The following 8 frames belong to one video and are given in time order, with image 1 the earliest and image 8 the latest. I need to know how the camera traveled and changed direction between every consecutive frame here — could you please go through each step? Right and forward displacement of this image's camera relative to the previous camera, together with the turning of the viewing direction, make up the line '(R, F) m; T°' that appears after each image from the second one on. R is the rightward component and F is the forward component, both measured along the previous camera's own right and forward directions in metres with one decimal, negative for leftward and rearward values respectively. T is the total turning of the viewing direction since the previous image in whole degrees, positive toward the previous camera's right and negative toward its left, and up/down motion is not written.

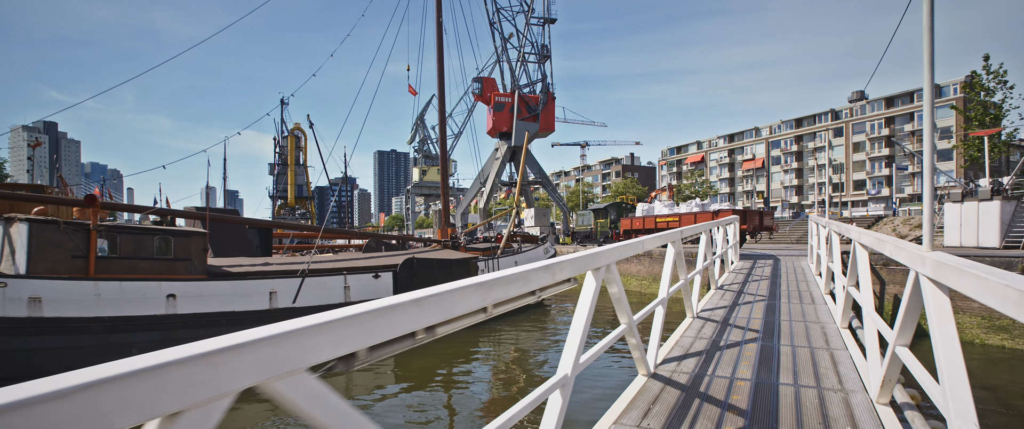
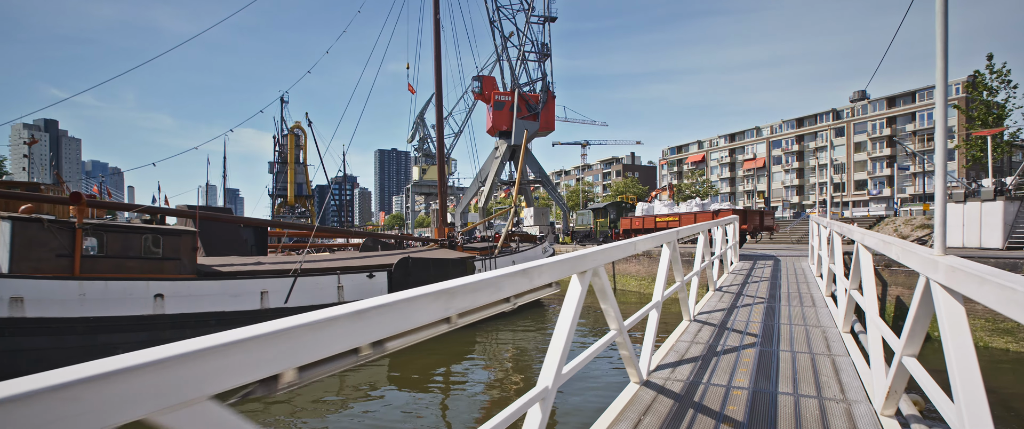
(+0.1, +0.1) m; 0°
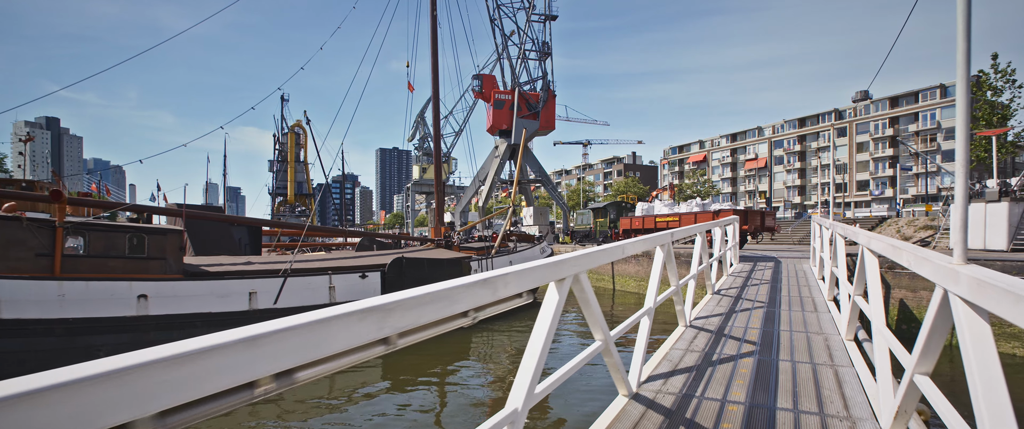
(+0.1, +0.2) m; 0°
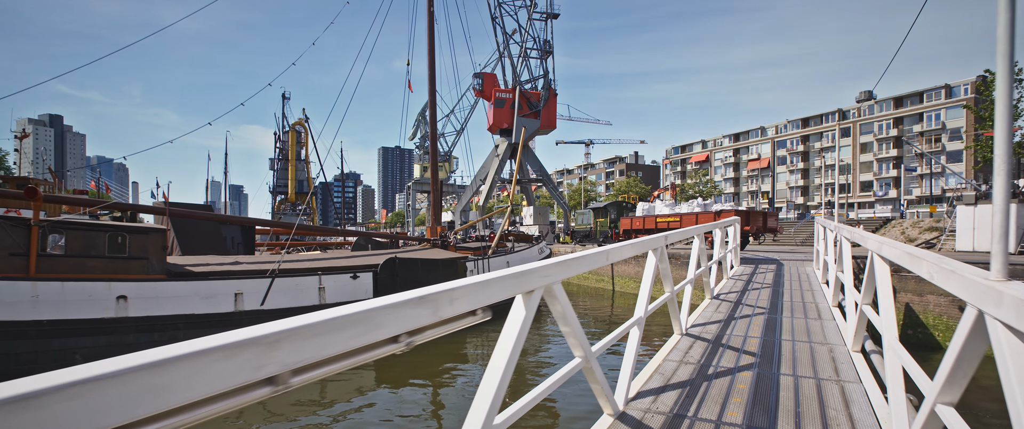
(+0.1, +0.2) m; 0°
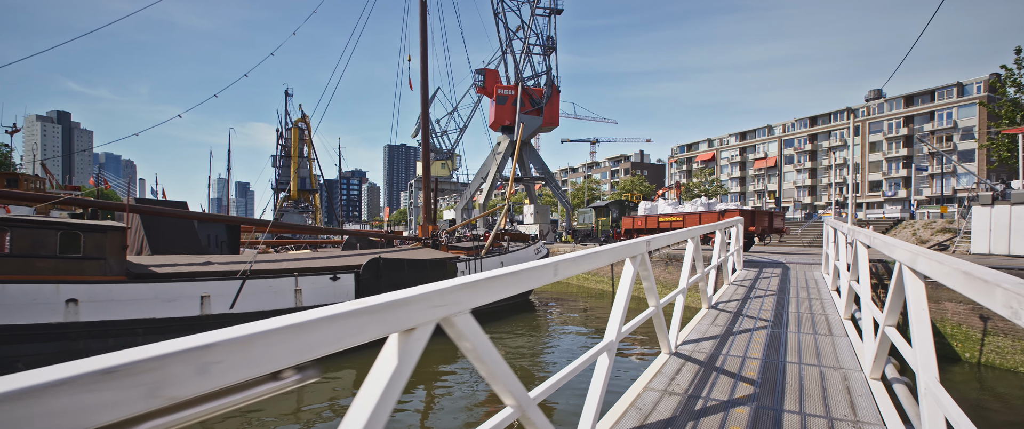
(+0.3, +0.5) m; -1°
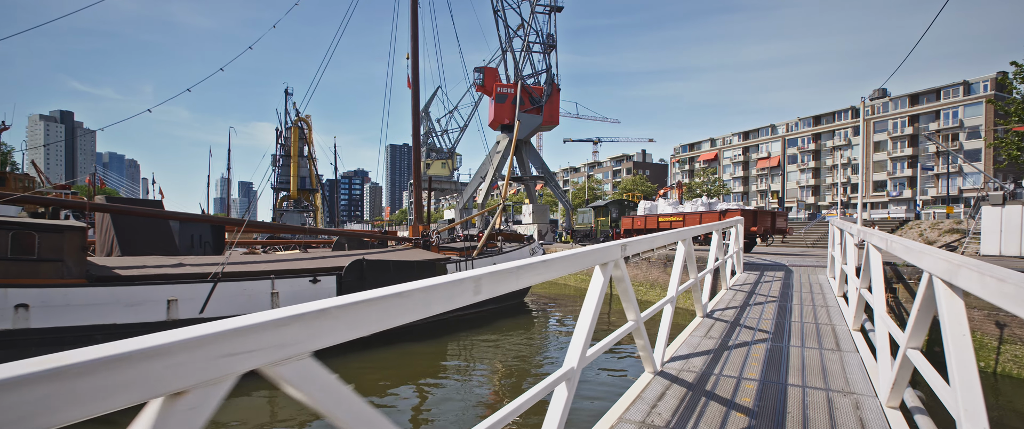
(+0.2, +0.4) m; 0°
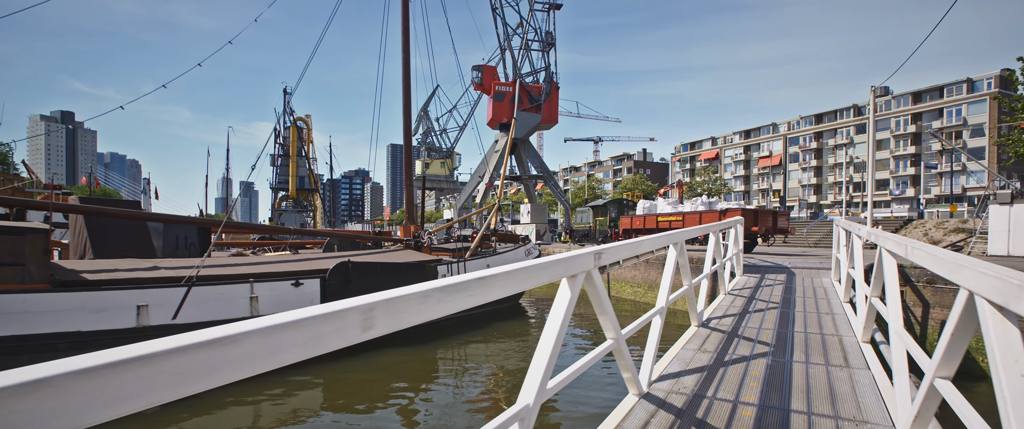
(+0.2, +0.3) m; 0°
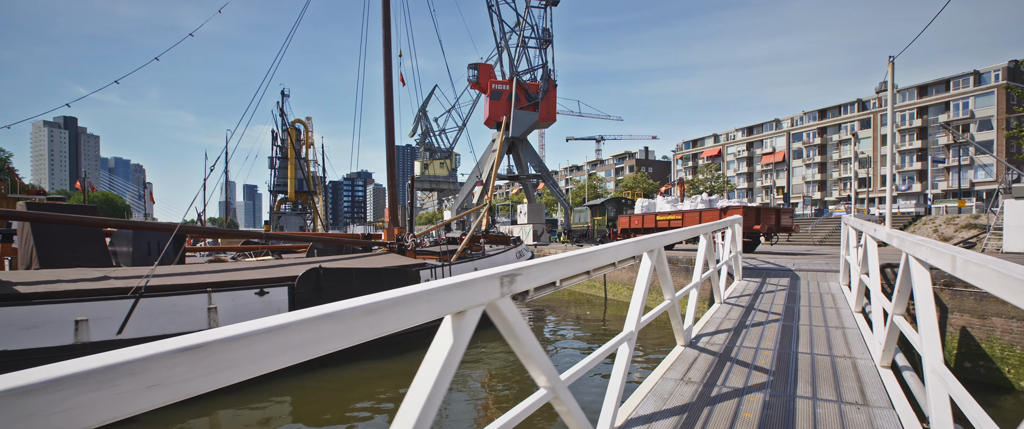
(+0.3, +0.6) m; 0°
